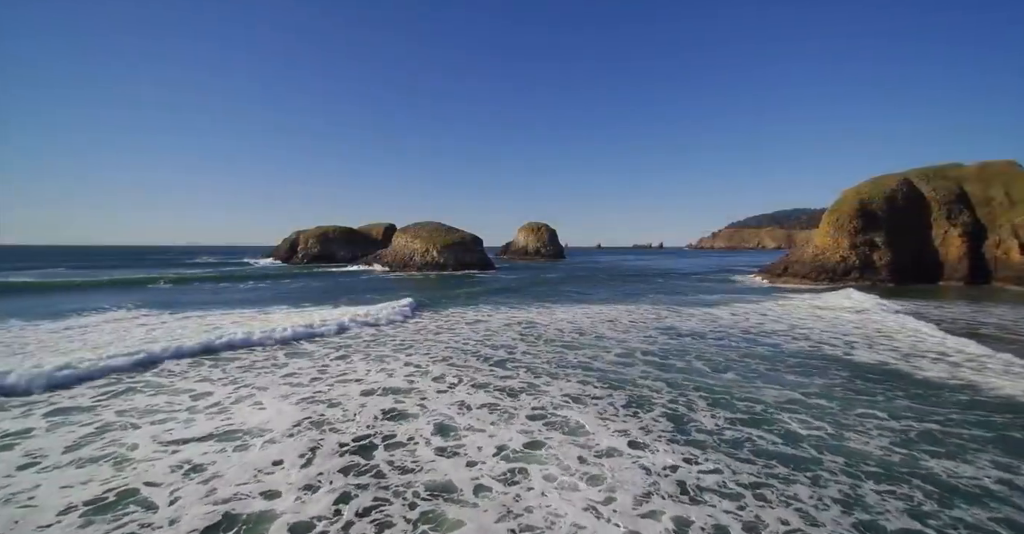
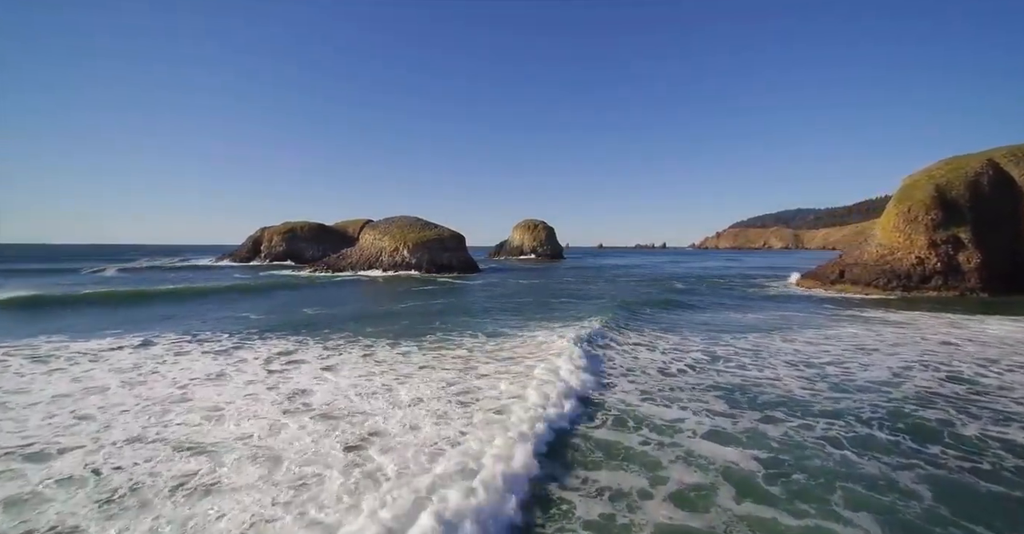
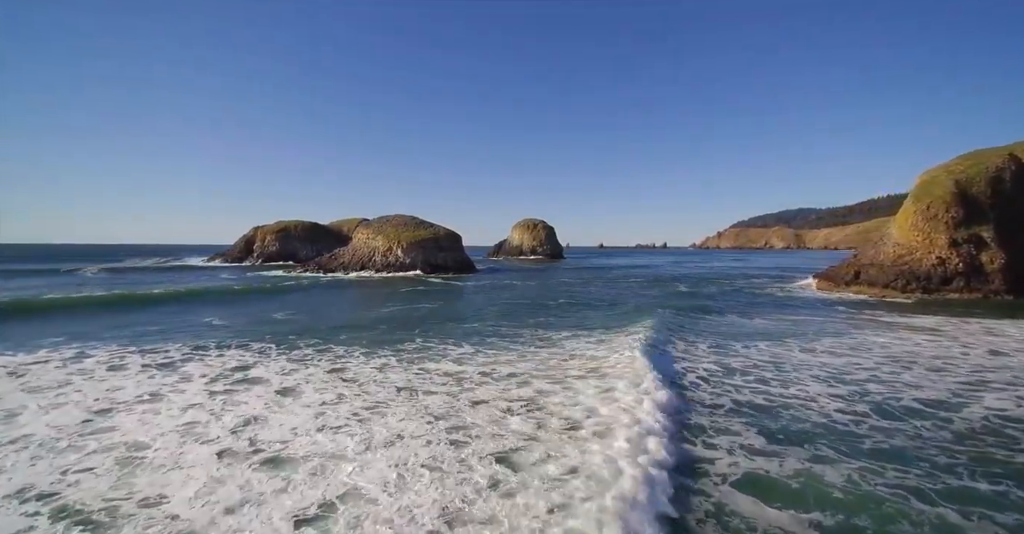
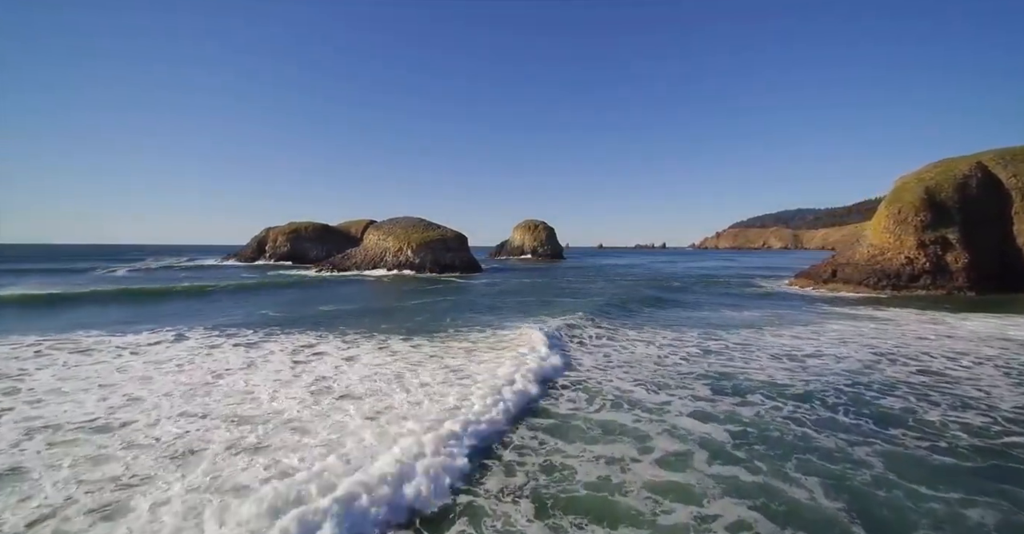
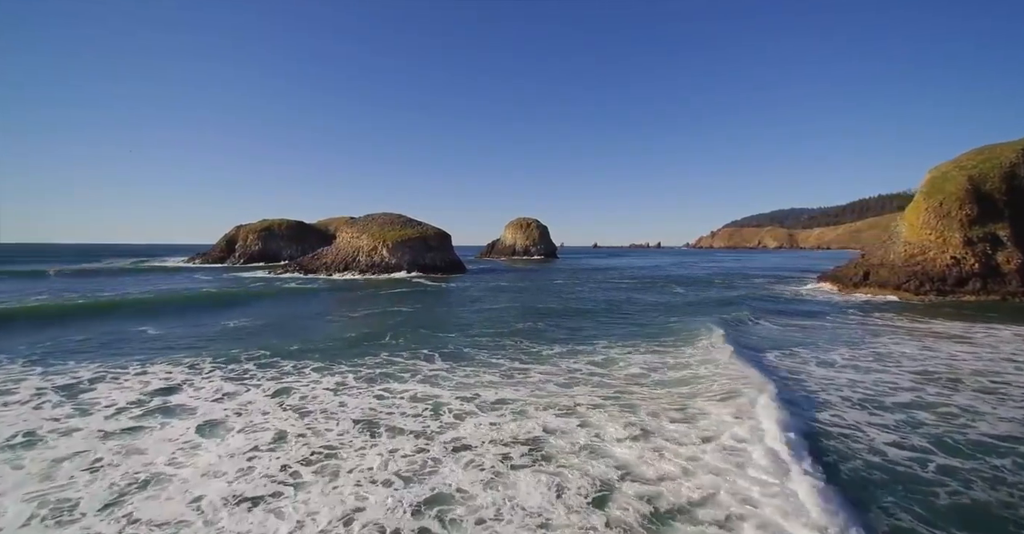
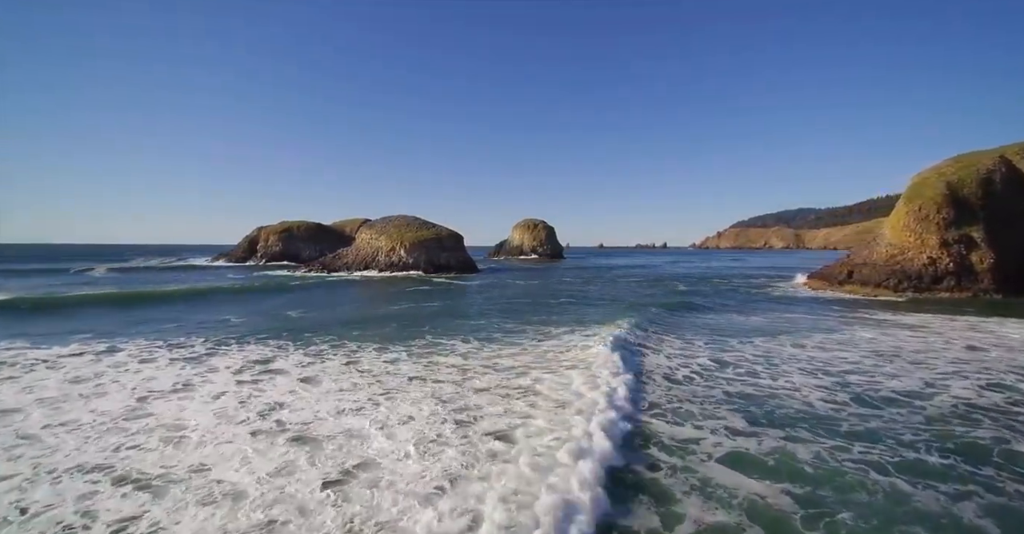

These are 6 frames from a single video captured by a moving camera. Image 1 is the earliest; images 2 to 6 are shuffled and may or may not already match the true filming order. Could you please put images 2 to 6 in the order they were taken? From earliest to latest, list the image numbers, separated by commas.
4, 2, 6, 3, 5
